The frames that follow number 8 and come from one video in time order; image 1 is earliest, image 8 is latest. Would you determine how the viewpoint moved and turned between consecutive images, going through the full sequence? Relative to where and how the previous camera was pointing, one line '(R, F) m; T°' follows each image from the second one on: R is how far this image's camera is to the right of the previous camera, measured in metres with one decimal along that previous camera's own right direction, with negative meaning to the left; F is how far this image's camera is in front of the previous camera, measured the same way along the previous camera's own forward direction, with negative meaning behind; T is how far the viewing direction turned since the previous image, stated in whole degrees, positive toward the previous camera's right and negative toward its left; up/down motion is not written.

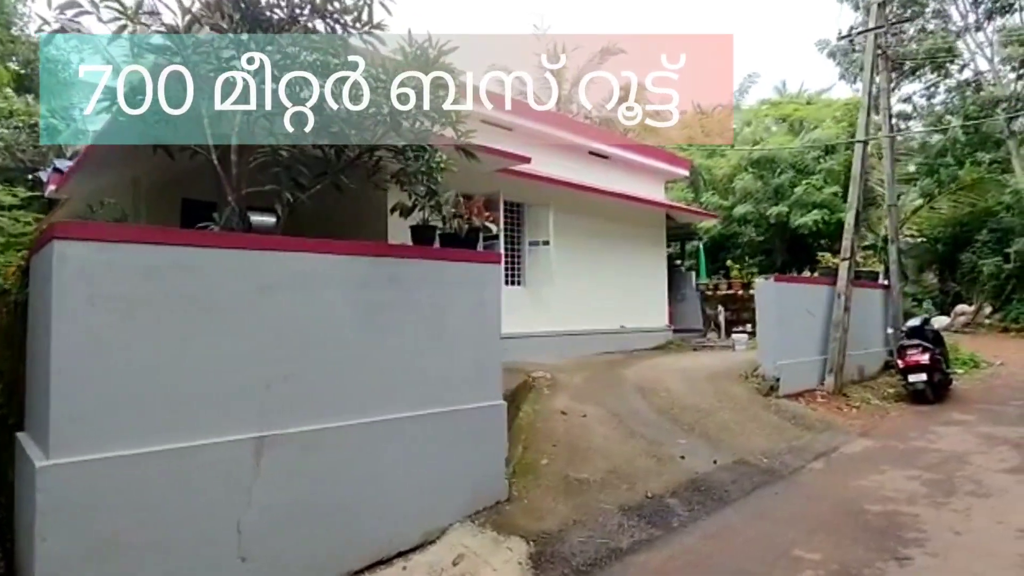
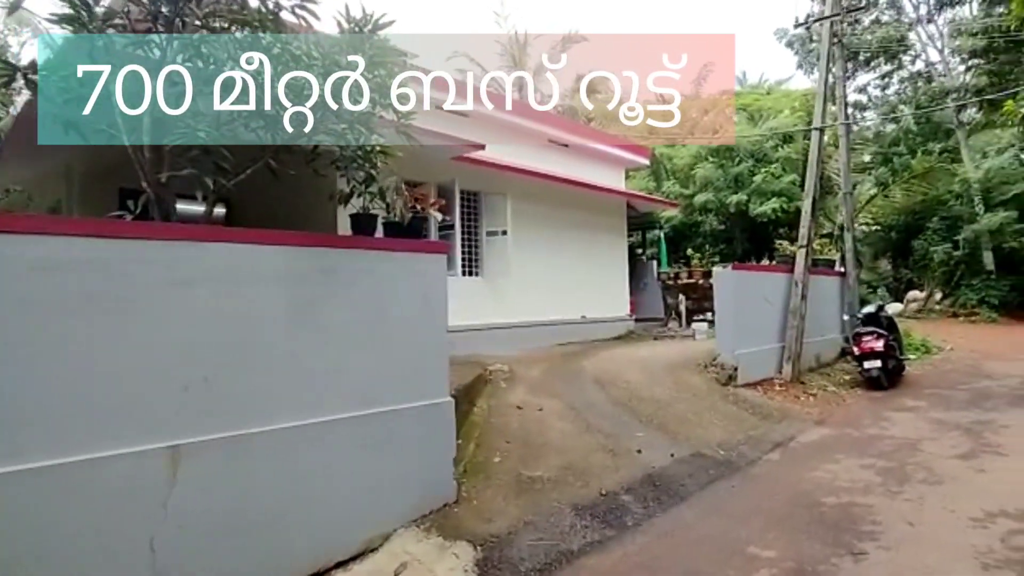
(+0.2, +0.2) m; +3°
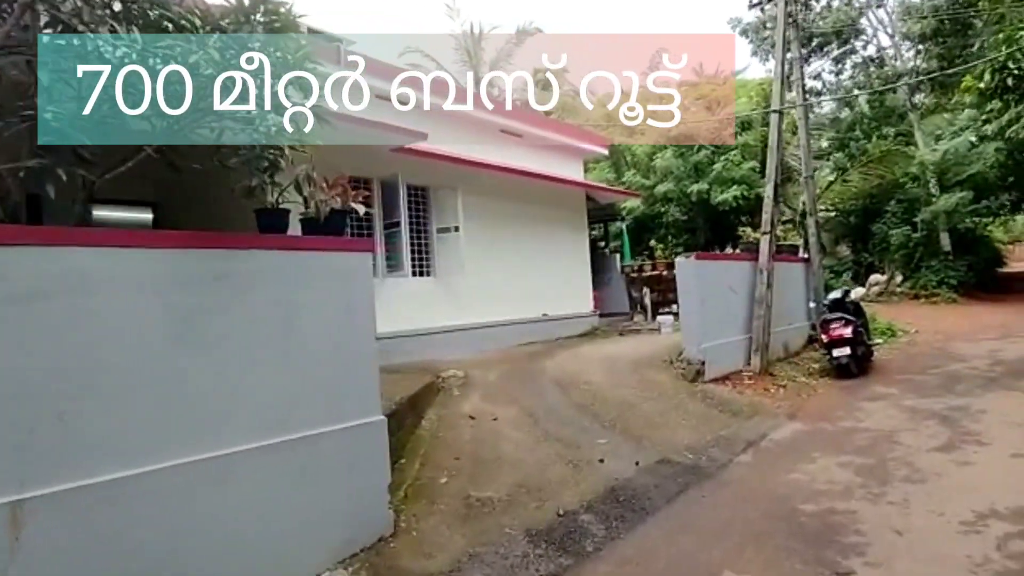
(+0.2, +0.5) m; +3°
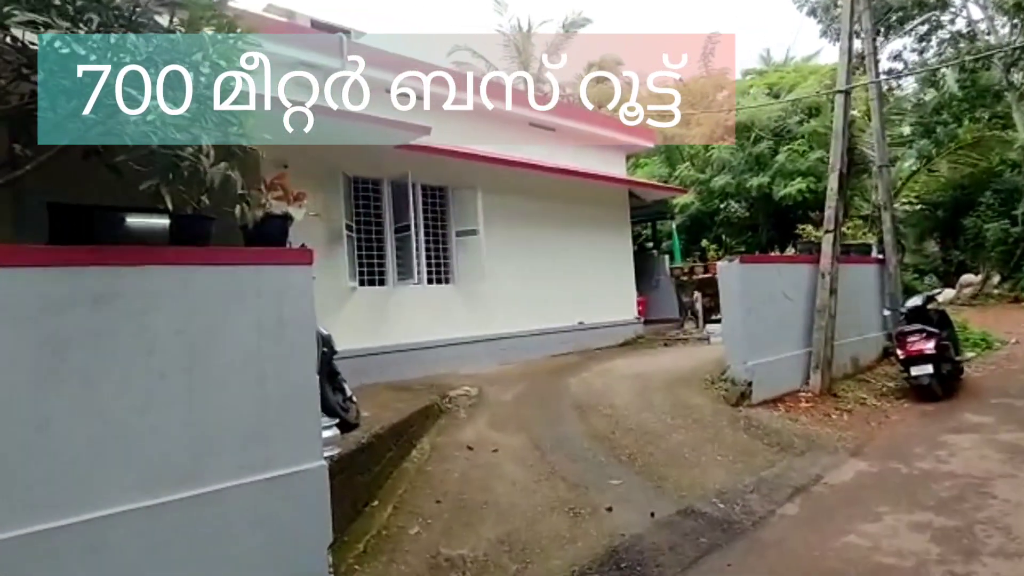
(+0.5, +0.8) m; -6°
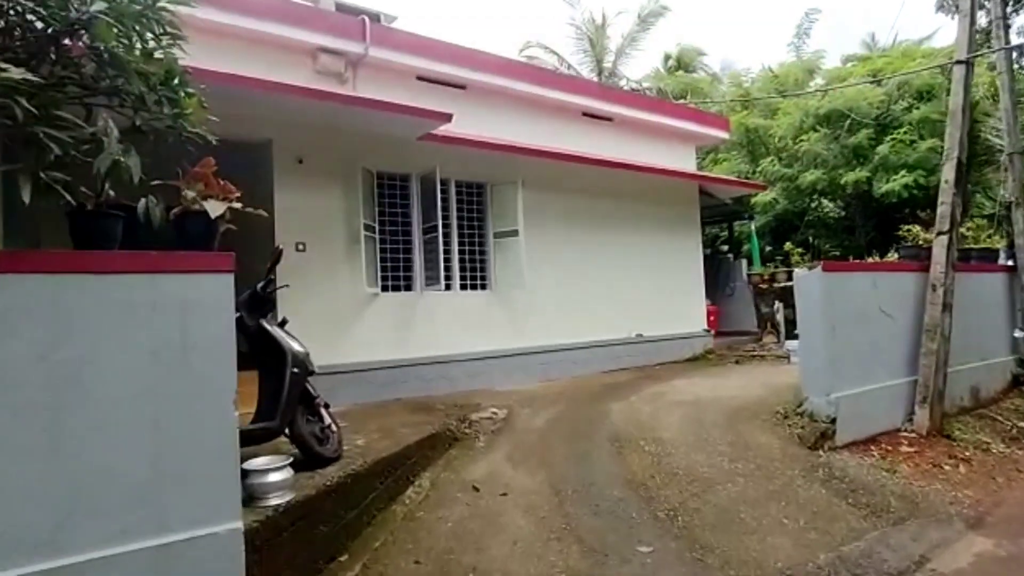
(+0.5, +0.9) m; -8°
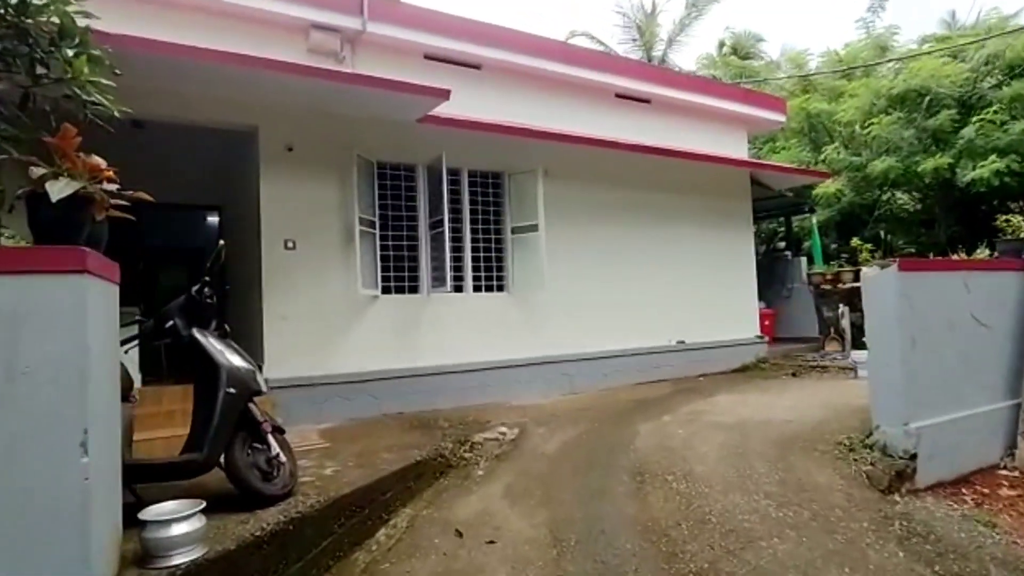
(+0.4, +0.8) m; -5°
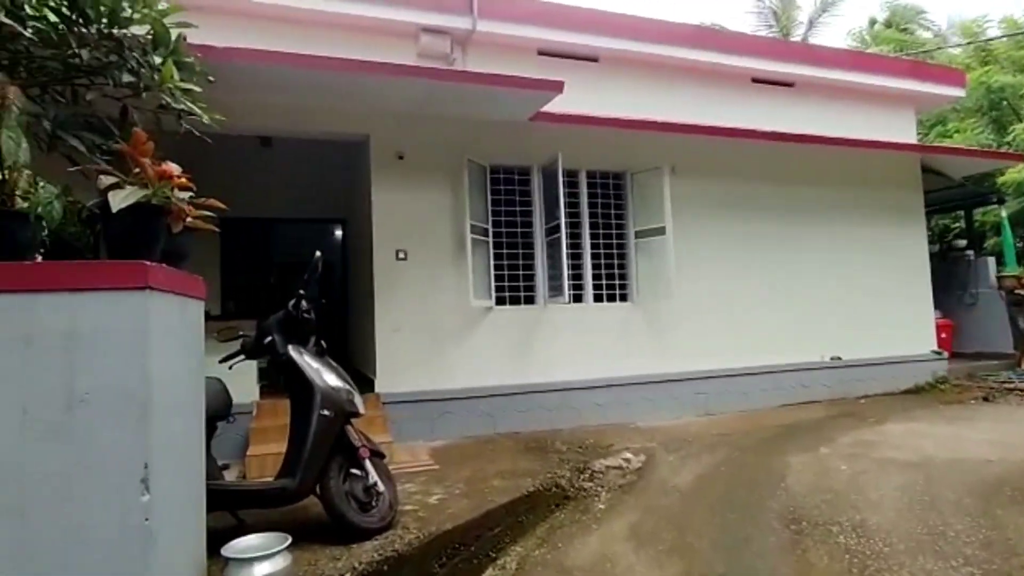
(0.0, +0.5) m; -12°
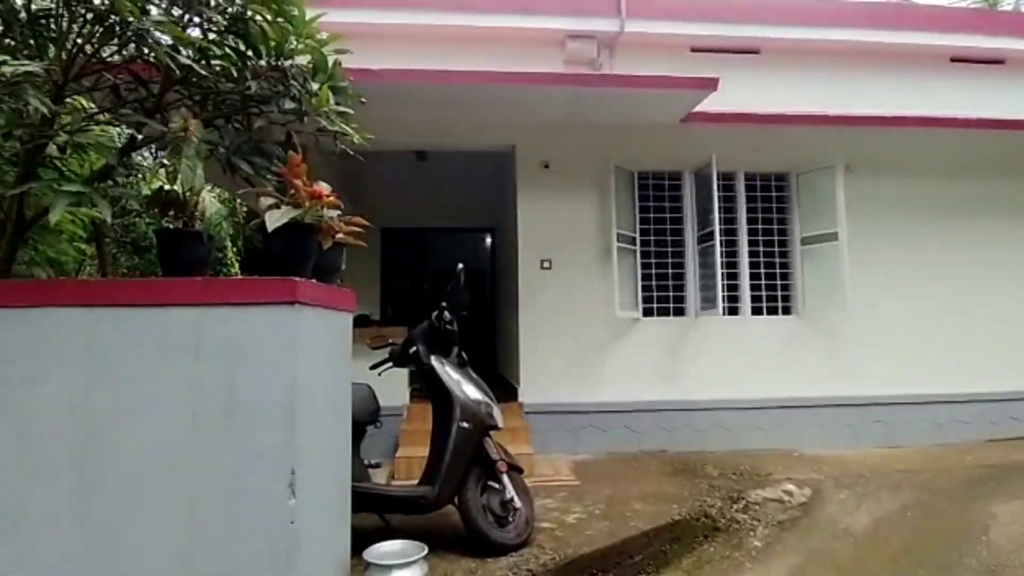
(0.0, +0.1) m; -14°
